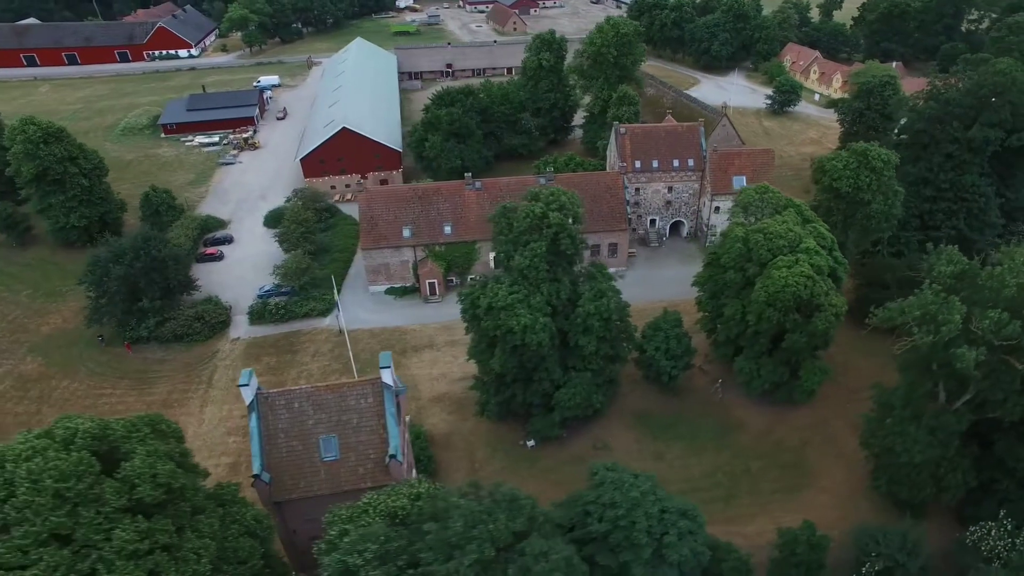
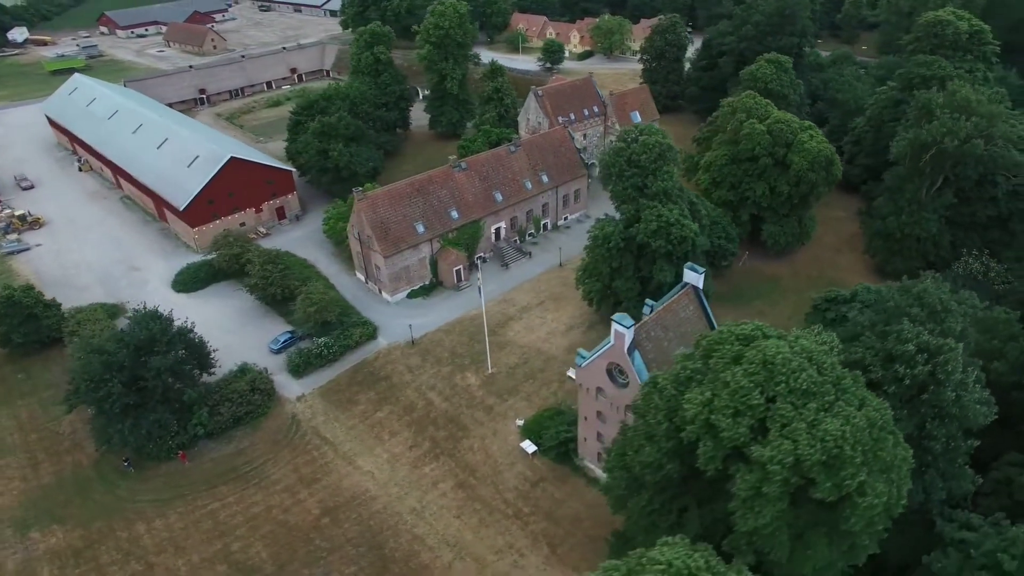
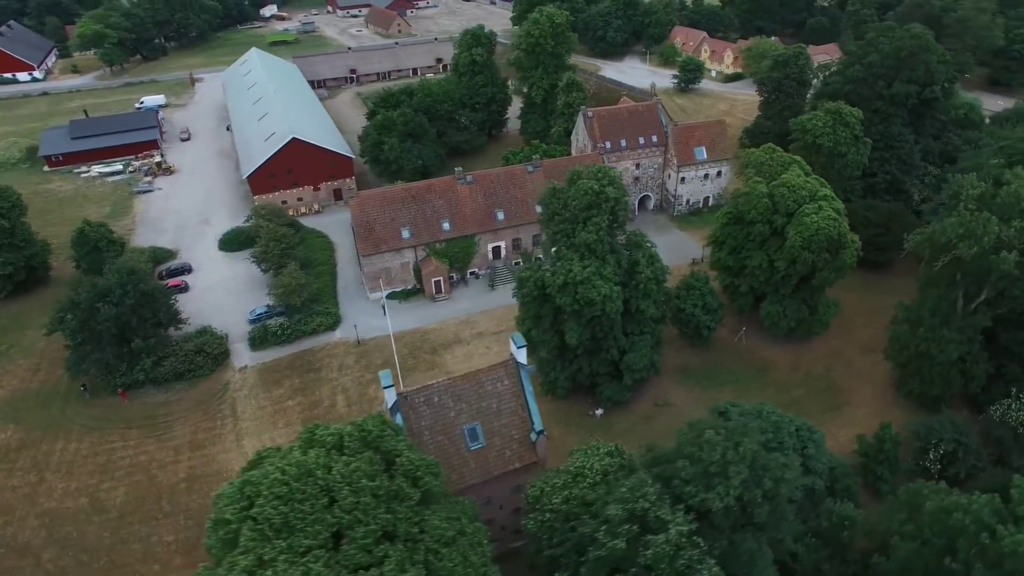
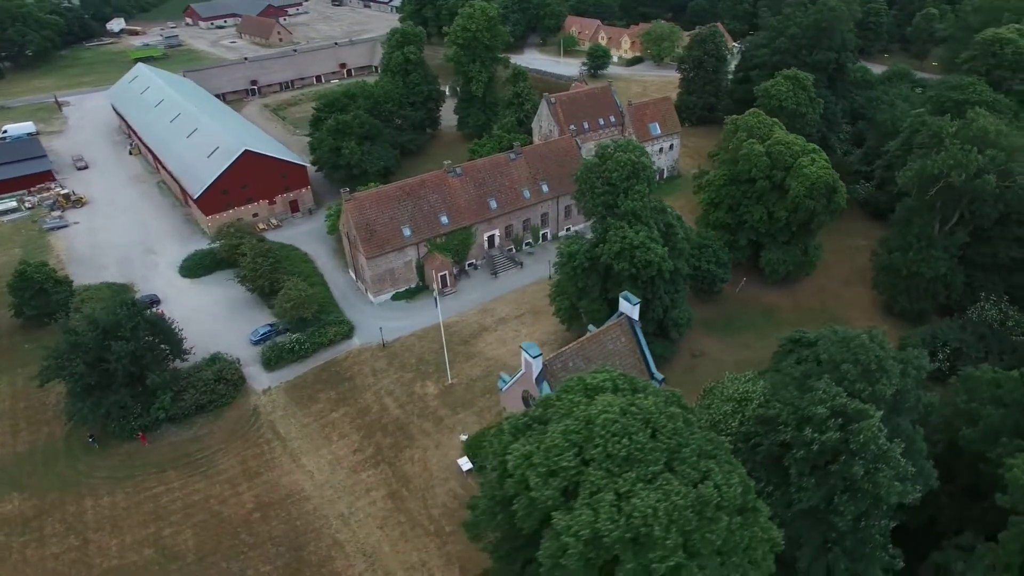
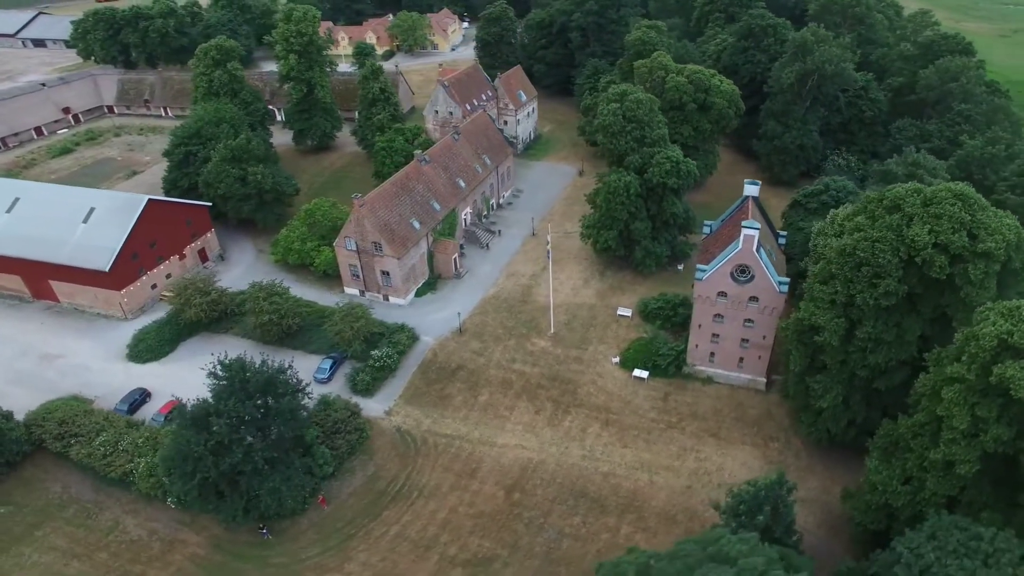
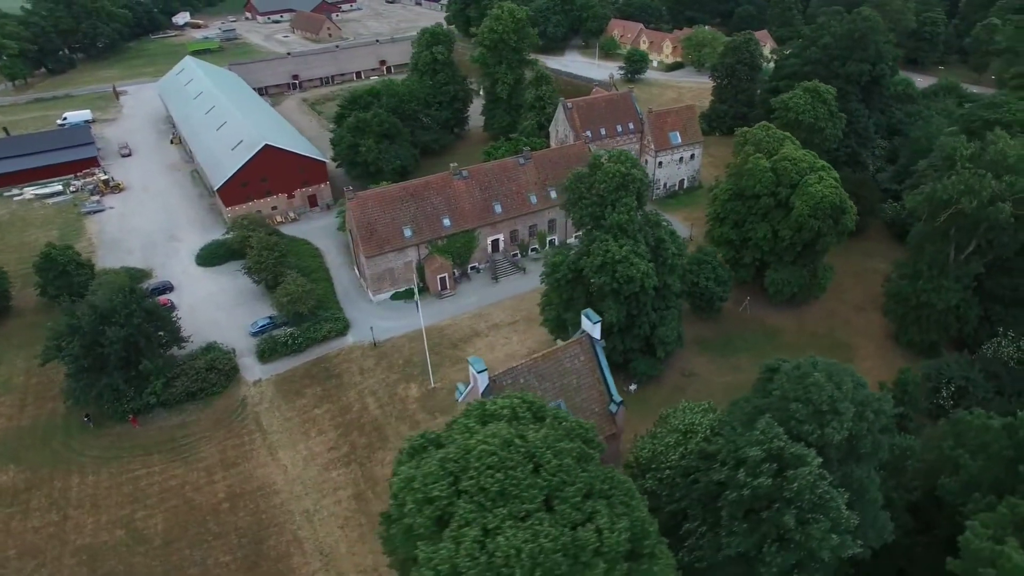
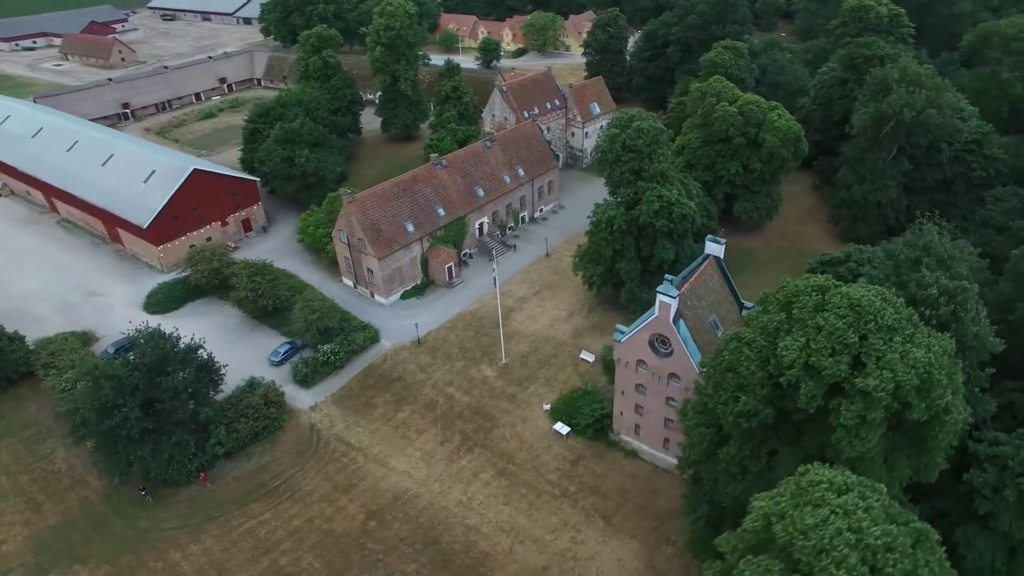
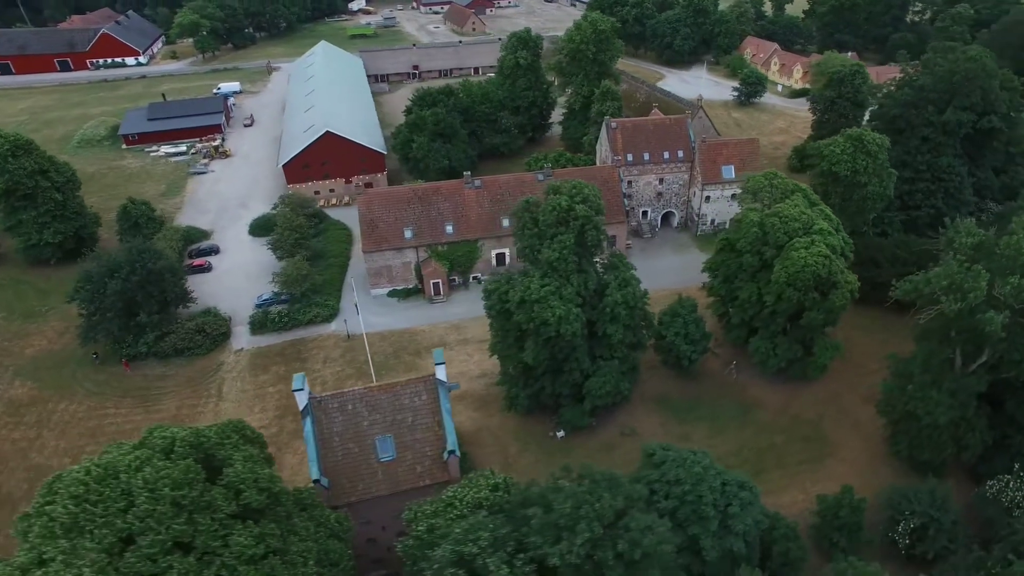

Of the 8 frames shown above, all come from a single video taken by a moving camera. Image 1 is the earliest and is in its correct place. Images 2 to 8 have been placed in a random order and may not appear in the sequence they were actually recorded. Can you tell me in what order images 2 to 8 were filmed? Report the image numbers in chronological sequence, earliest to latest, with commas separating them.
8, 3, 6, 4, 2, 7, 5
